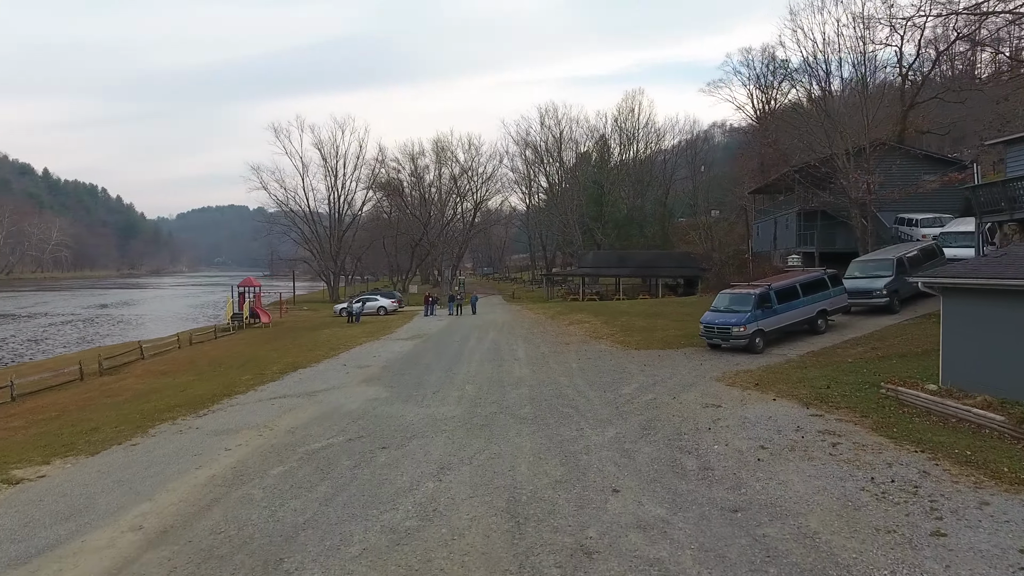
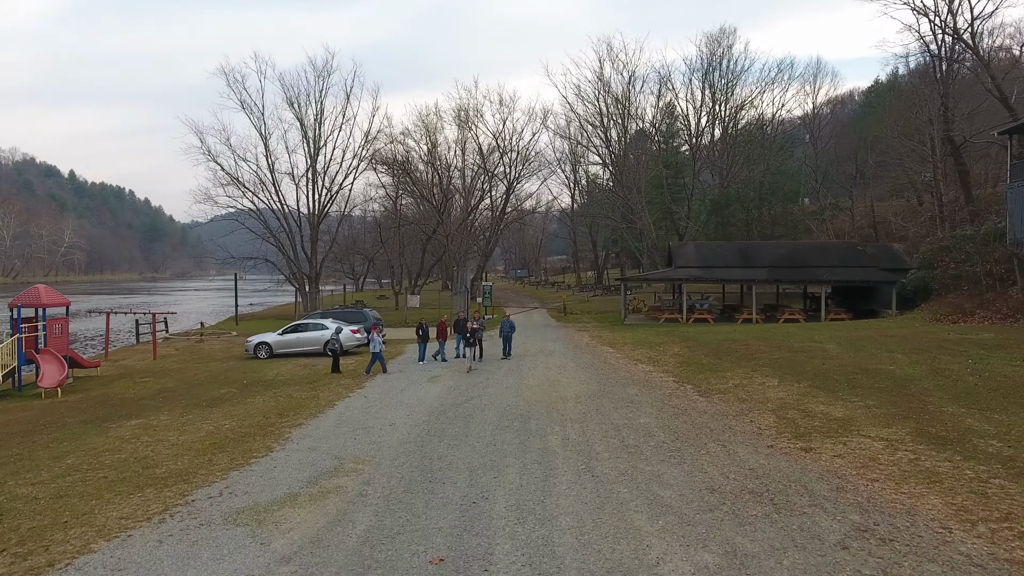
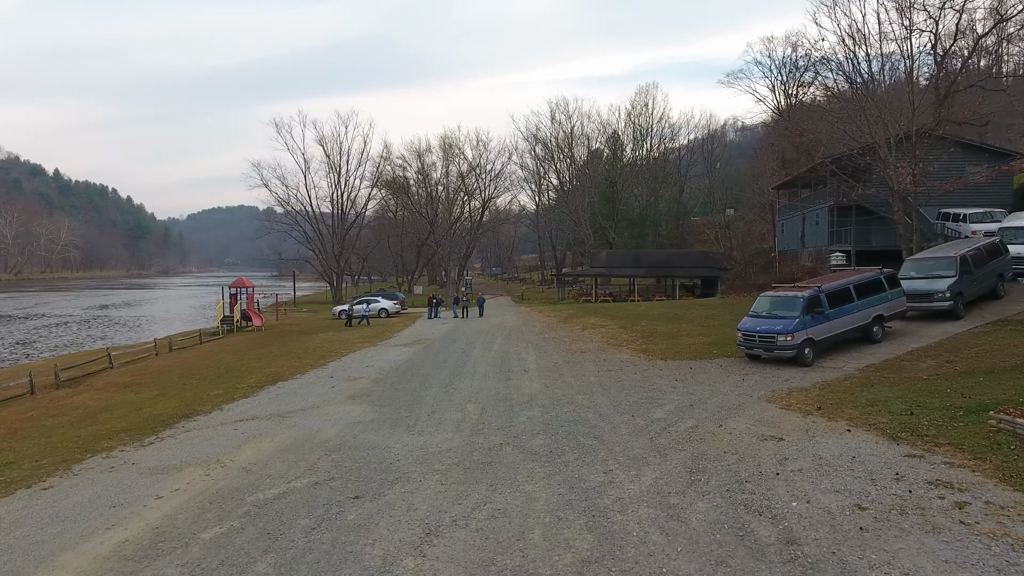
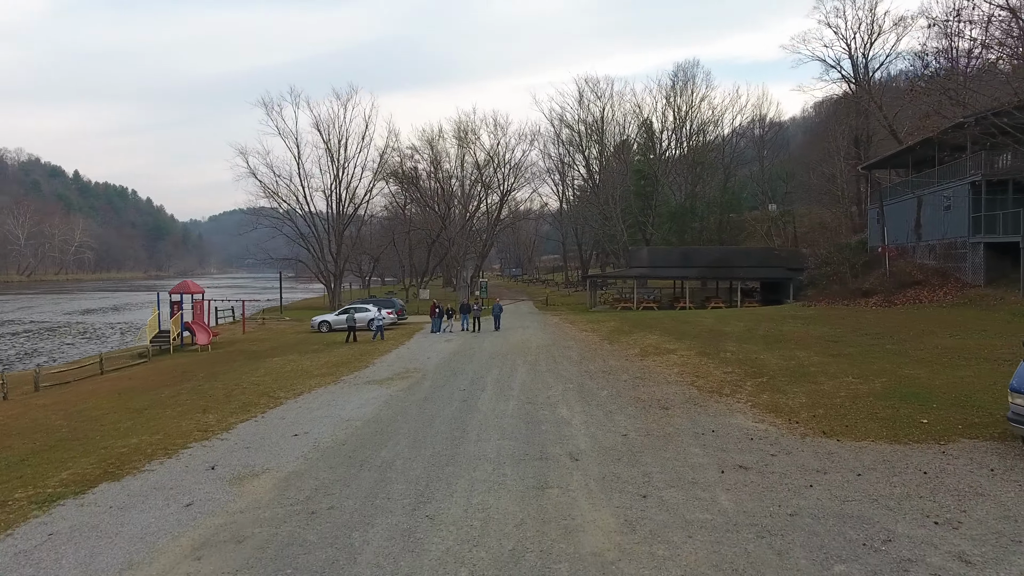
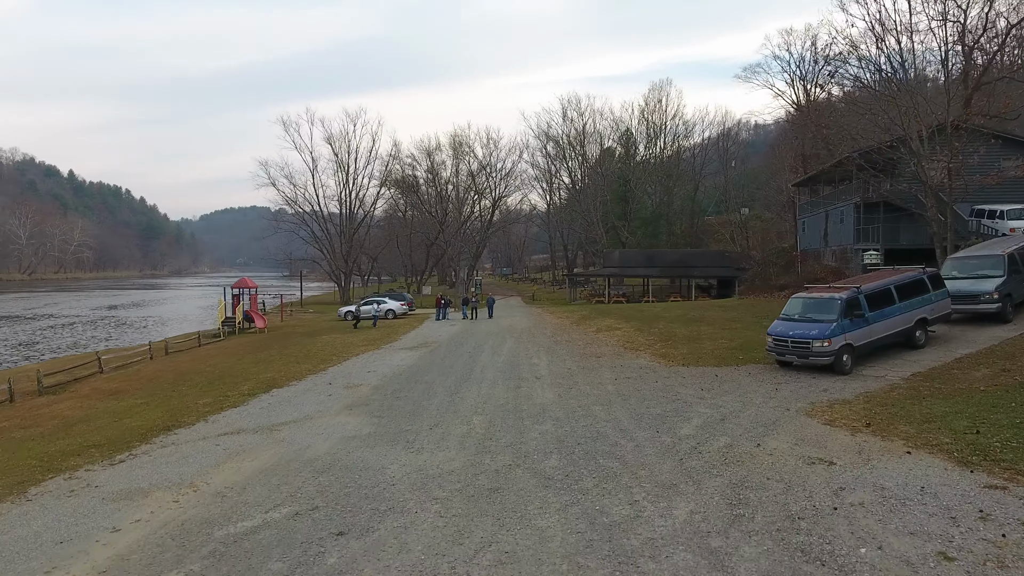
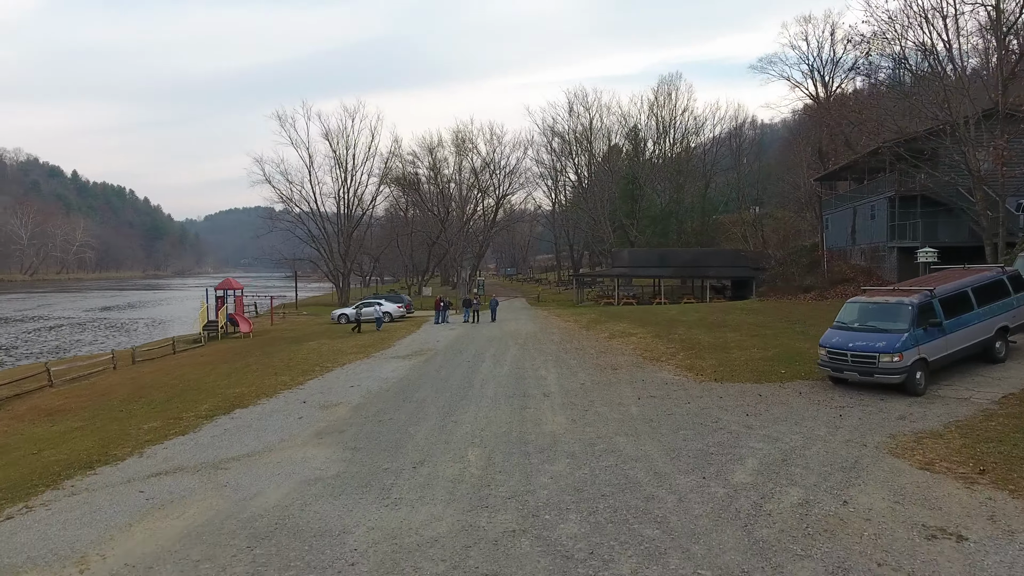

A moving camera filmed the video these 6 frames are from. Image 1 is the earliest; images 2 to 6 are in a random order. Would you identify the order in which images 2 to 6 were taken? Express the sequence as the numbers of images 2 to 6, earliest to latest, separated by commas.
3, 5, 6, 4, 2
